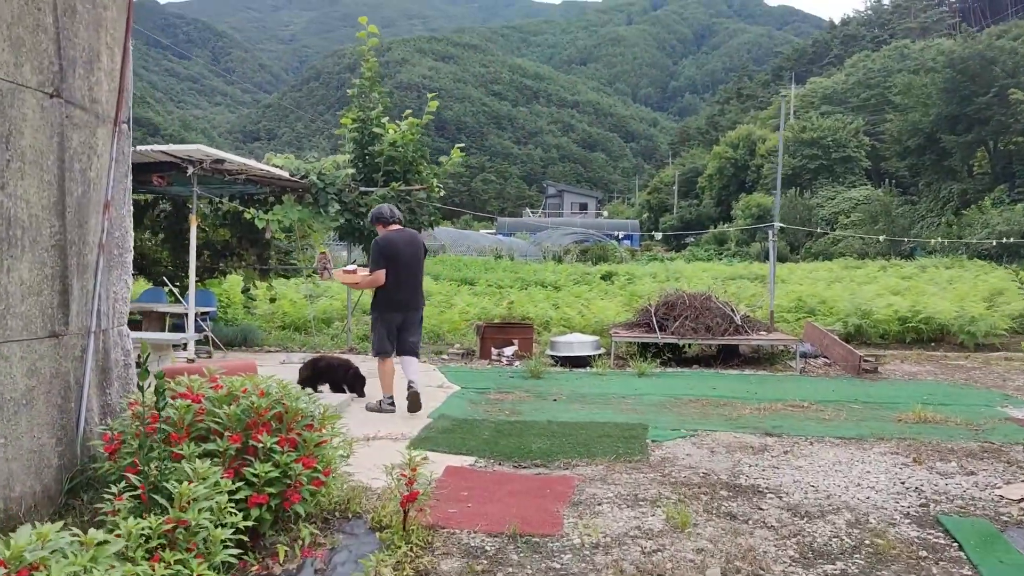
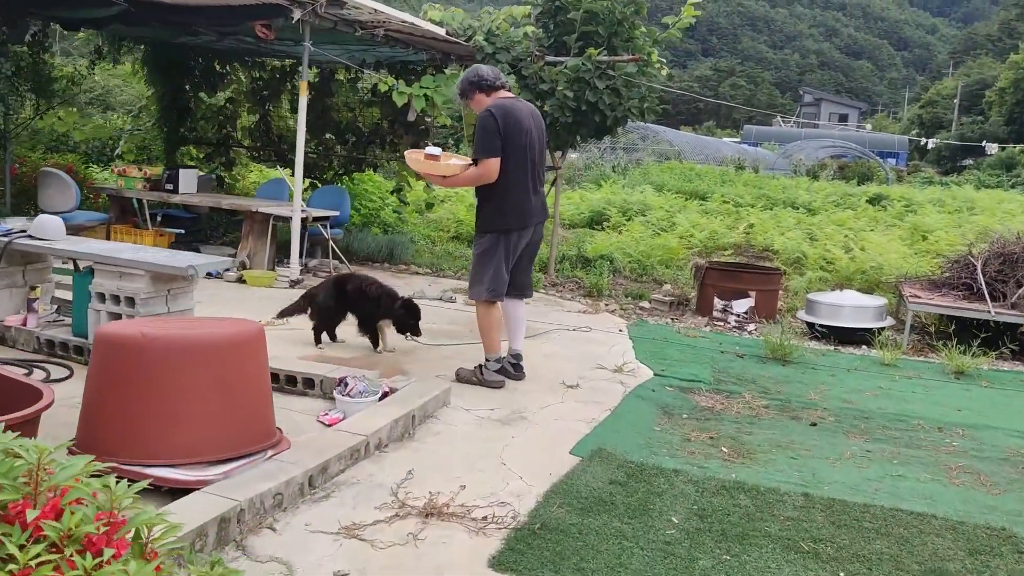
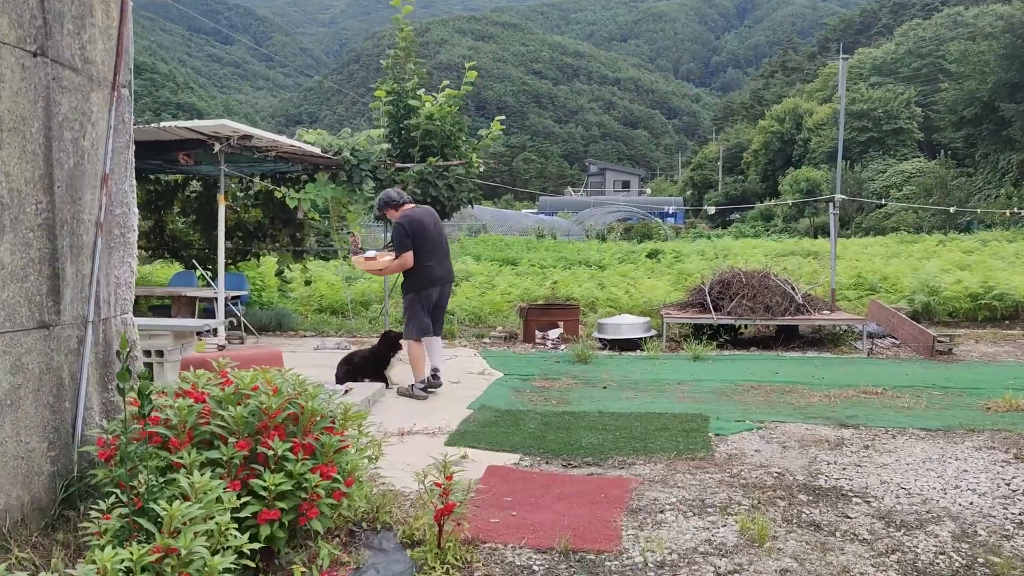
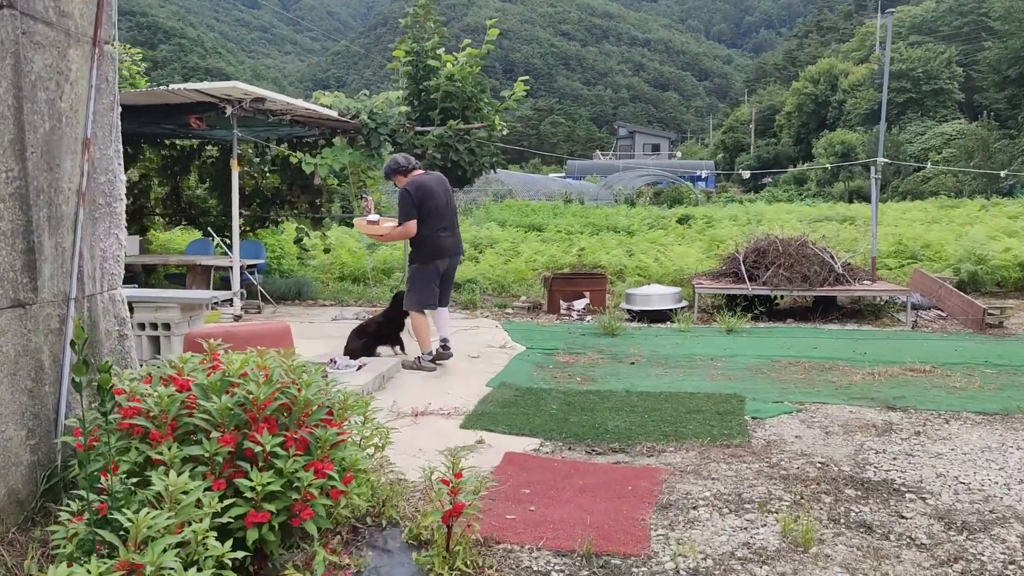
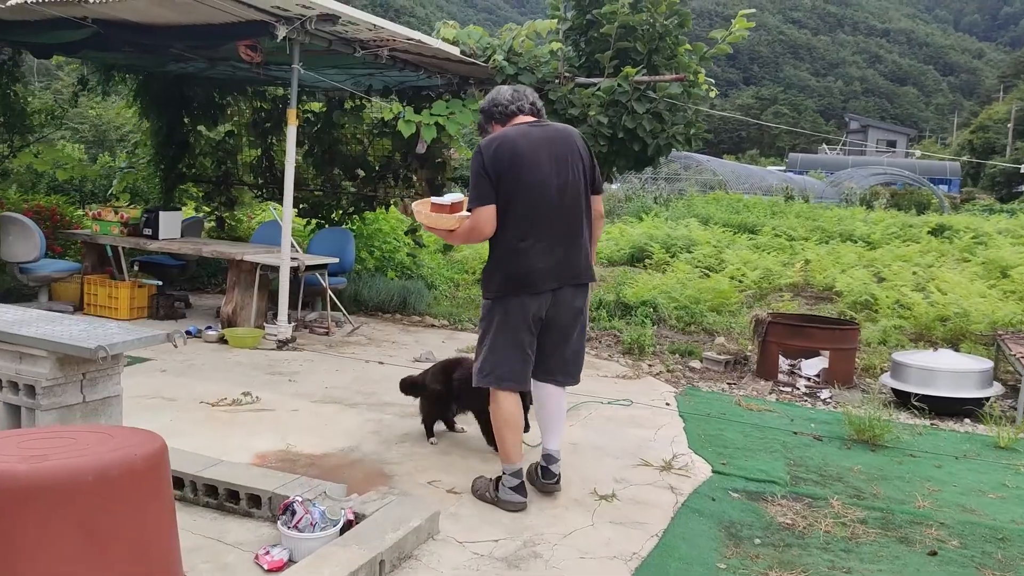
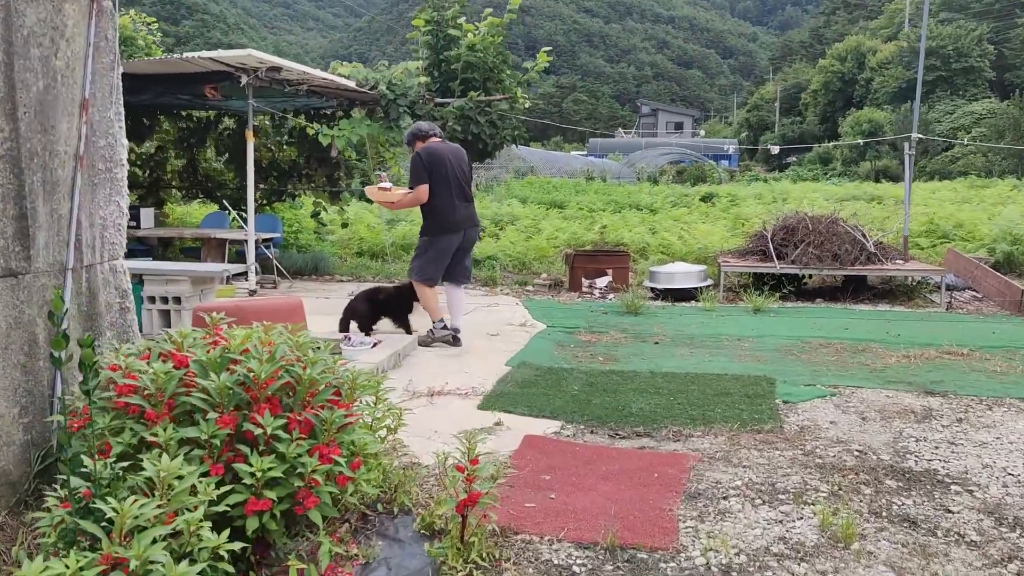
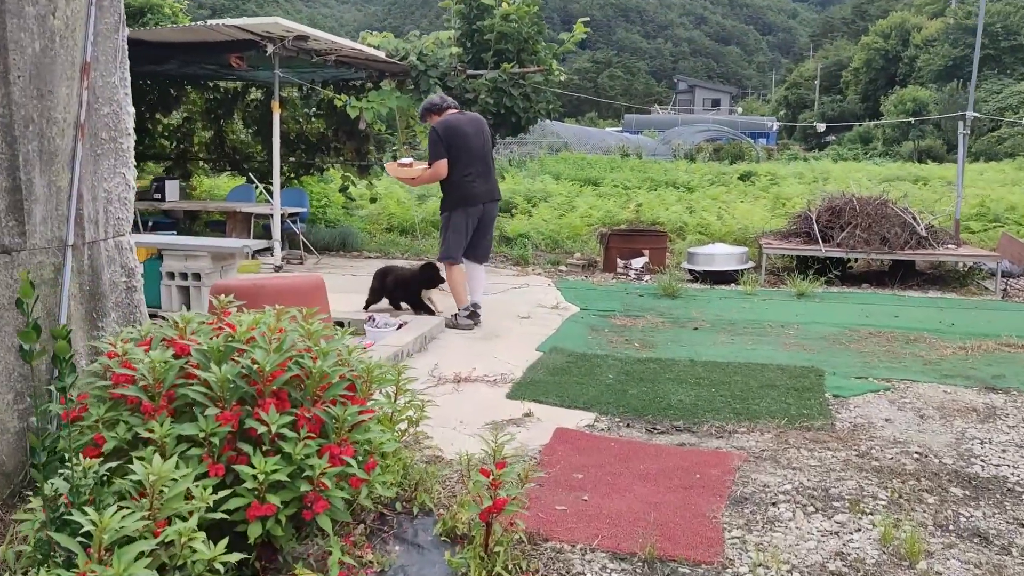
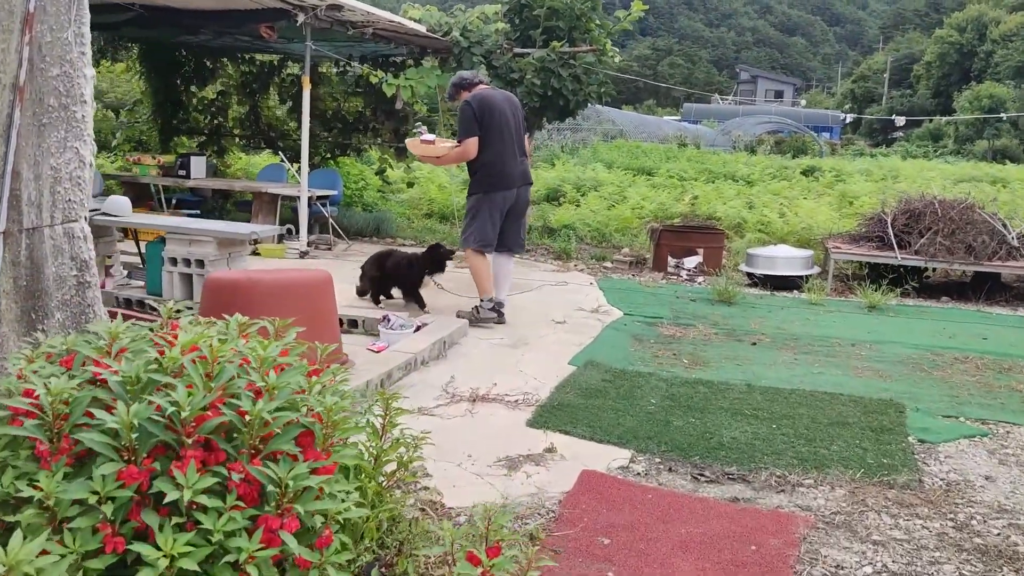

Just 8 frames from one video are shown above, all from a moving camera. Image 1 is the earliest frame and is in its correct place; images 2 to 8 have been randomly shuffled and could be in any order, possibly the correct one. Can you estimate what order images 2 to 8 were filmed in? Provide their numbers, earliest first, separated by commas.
3, 4, 6, 7, 8, 2, 5
